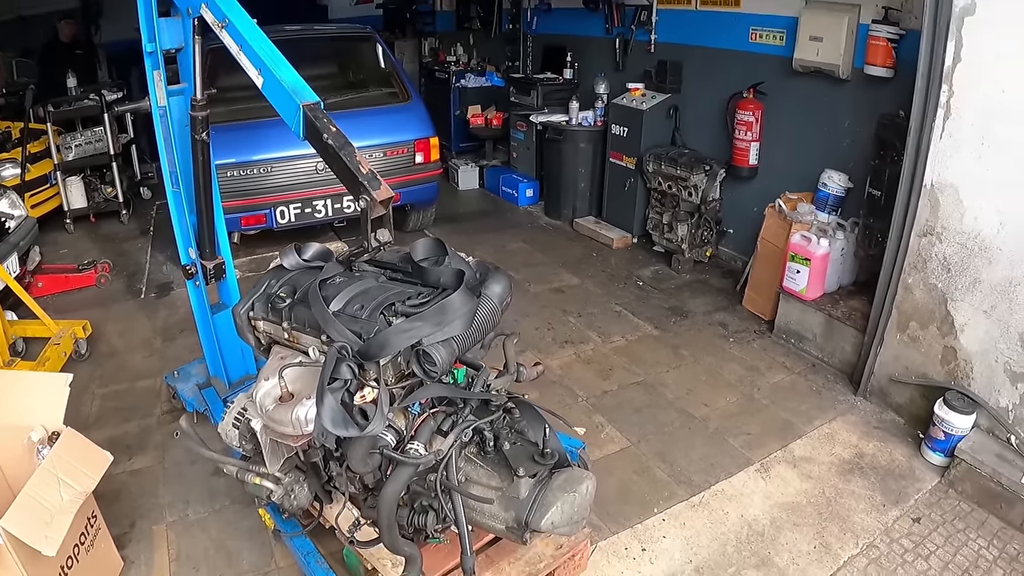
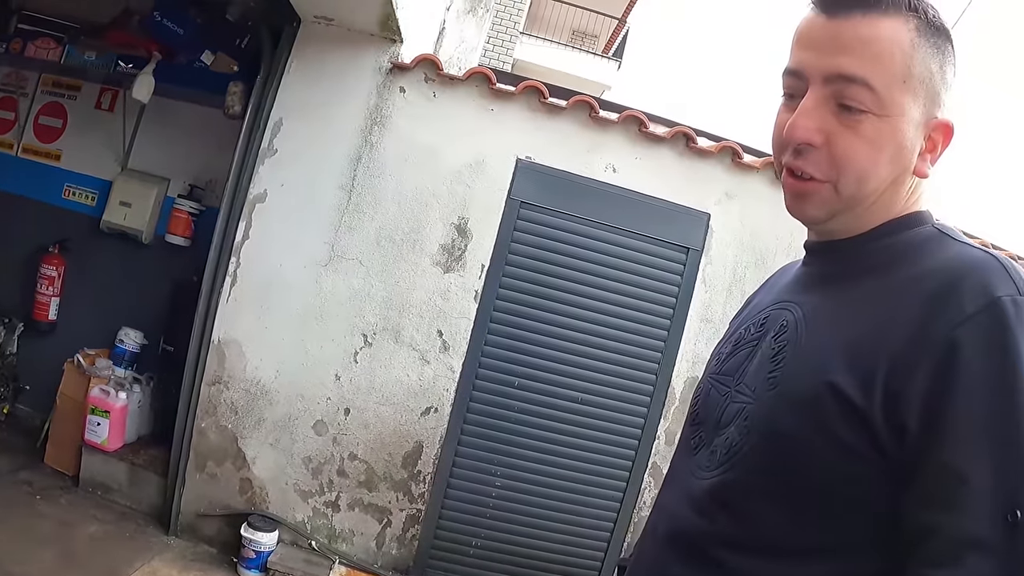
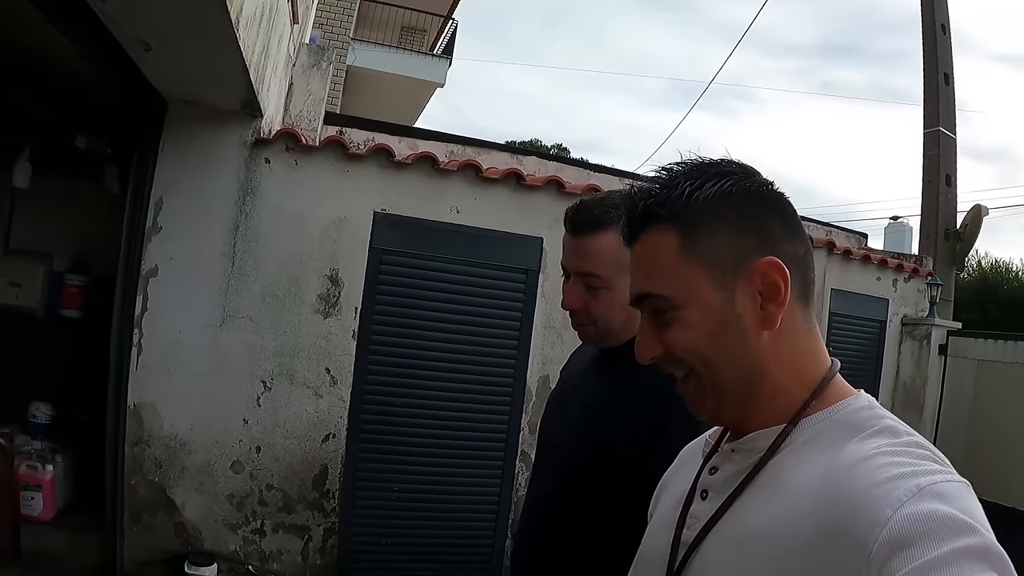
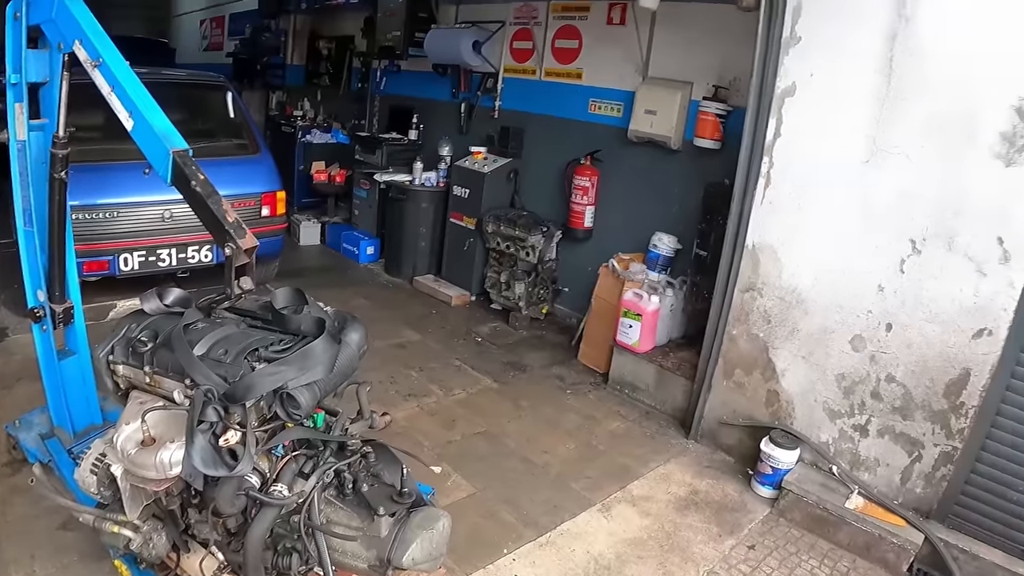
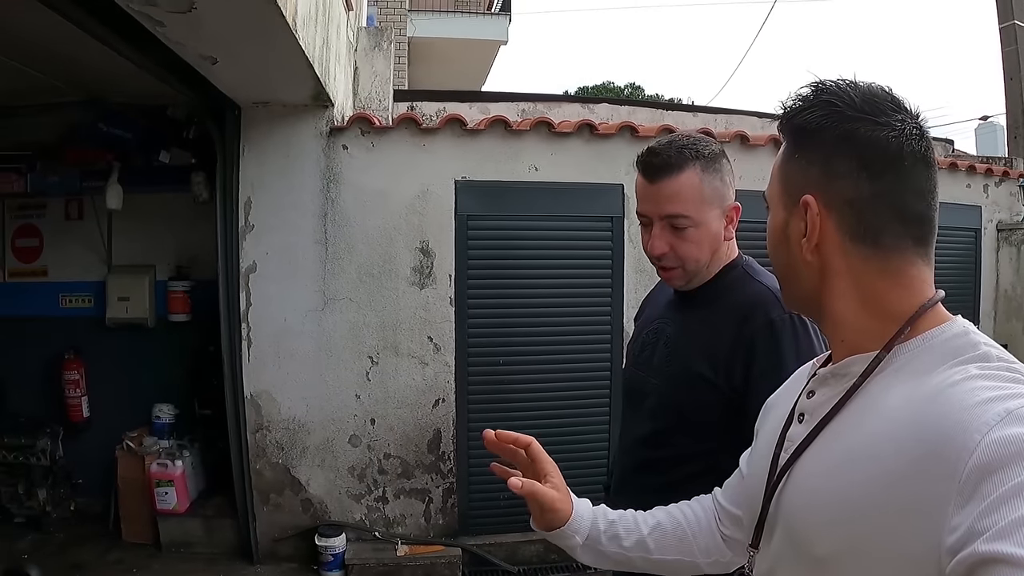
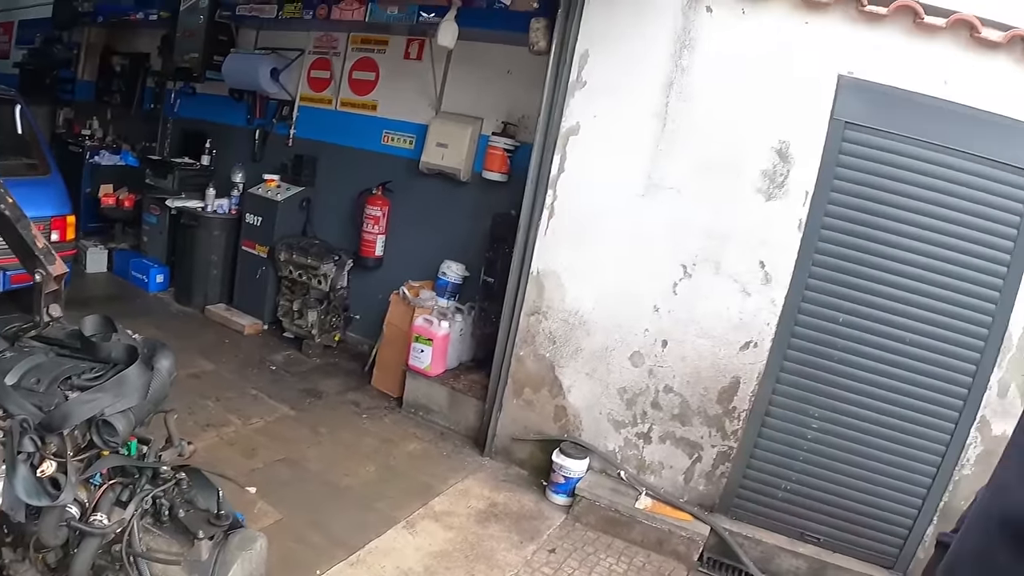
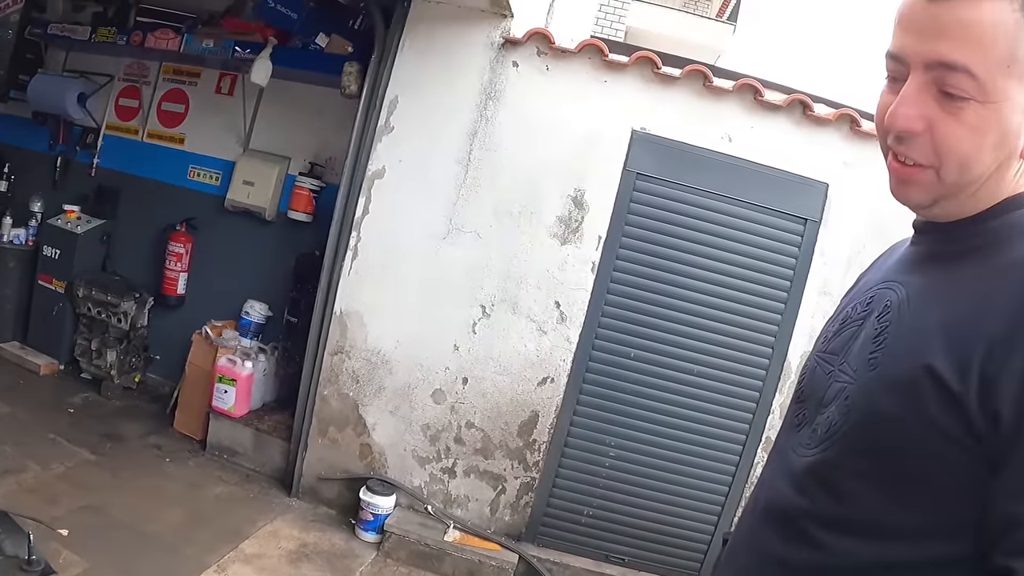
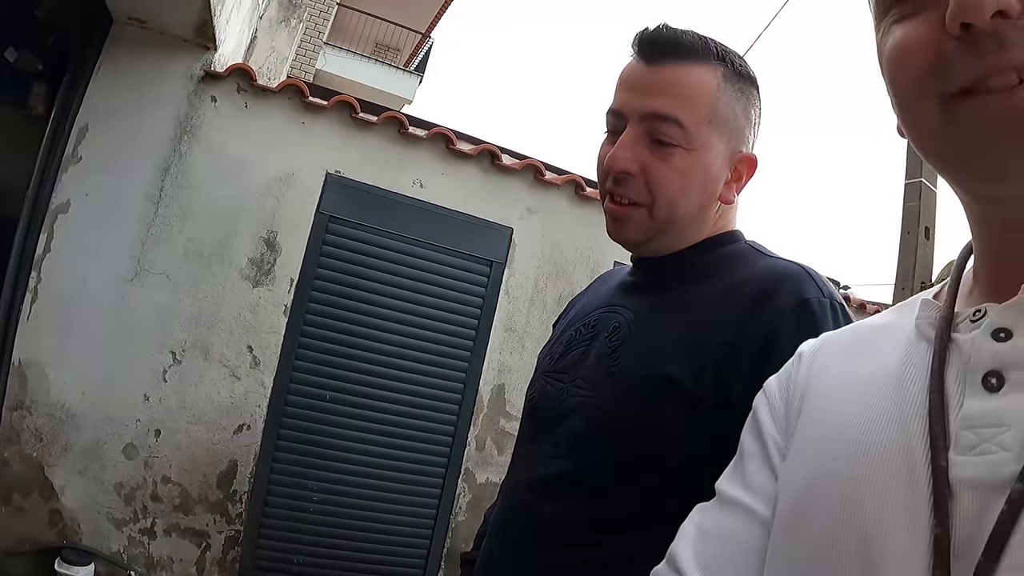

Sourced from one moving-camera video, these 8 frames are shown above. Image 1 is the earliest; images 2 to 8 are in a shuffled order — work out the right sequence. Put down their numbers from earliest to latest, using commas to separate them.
4, 6, 7, 2, 8, 3, 5
